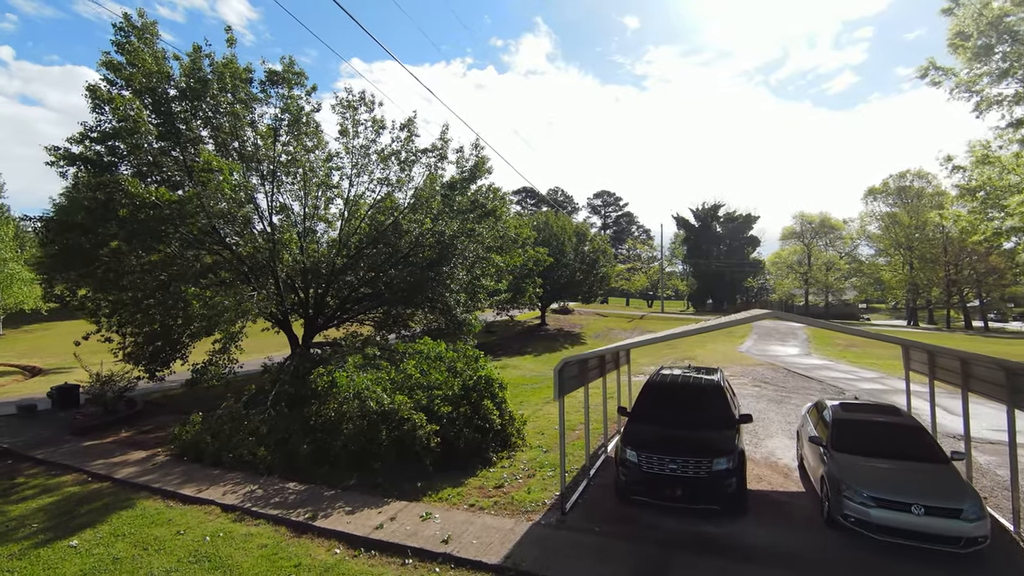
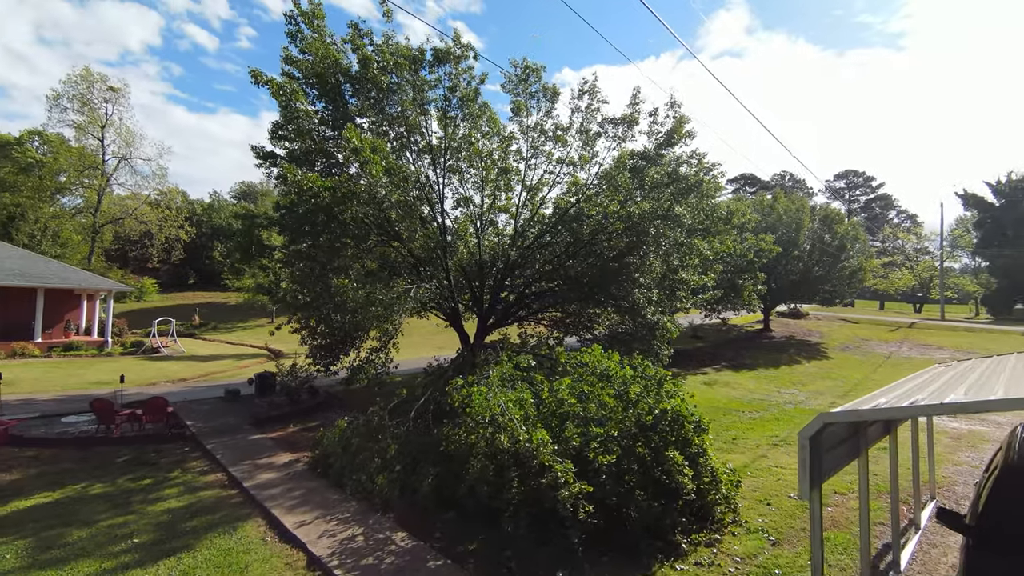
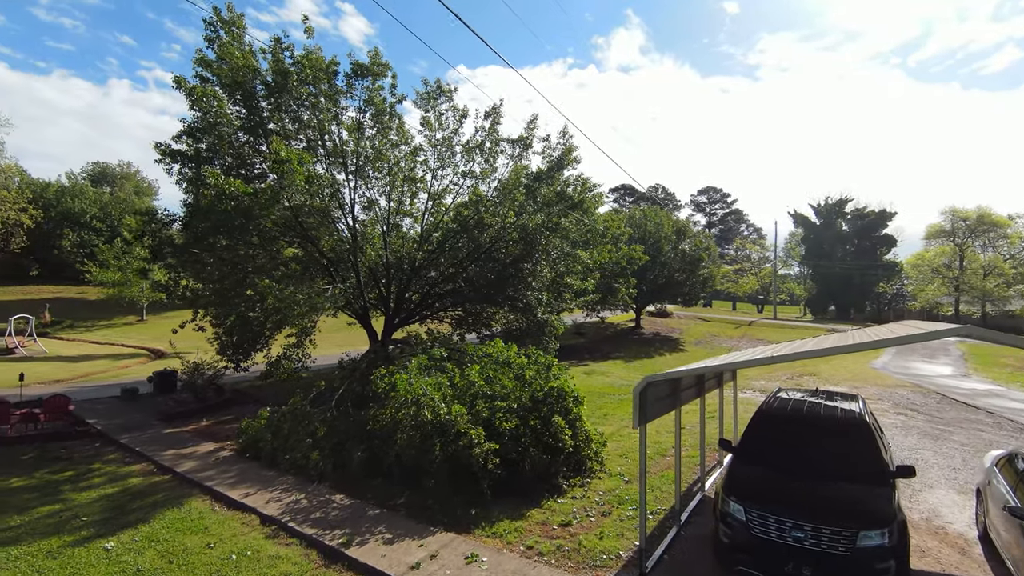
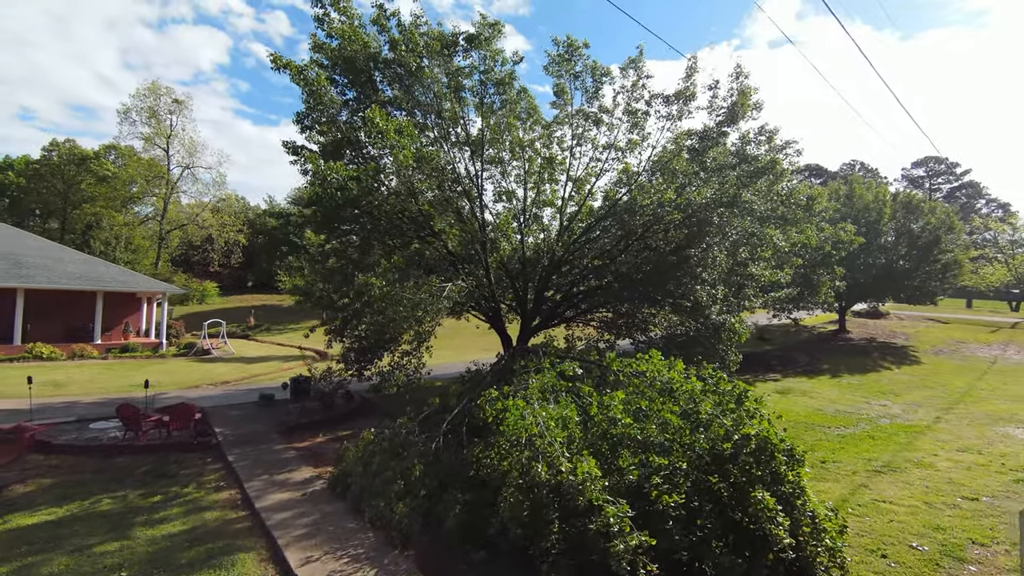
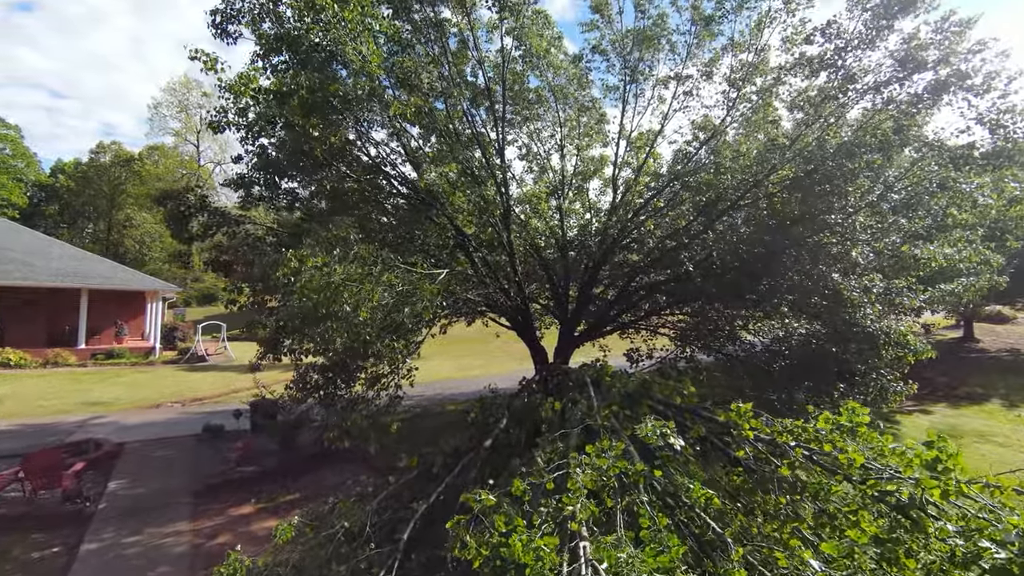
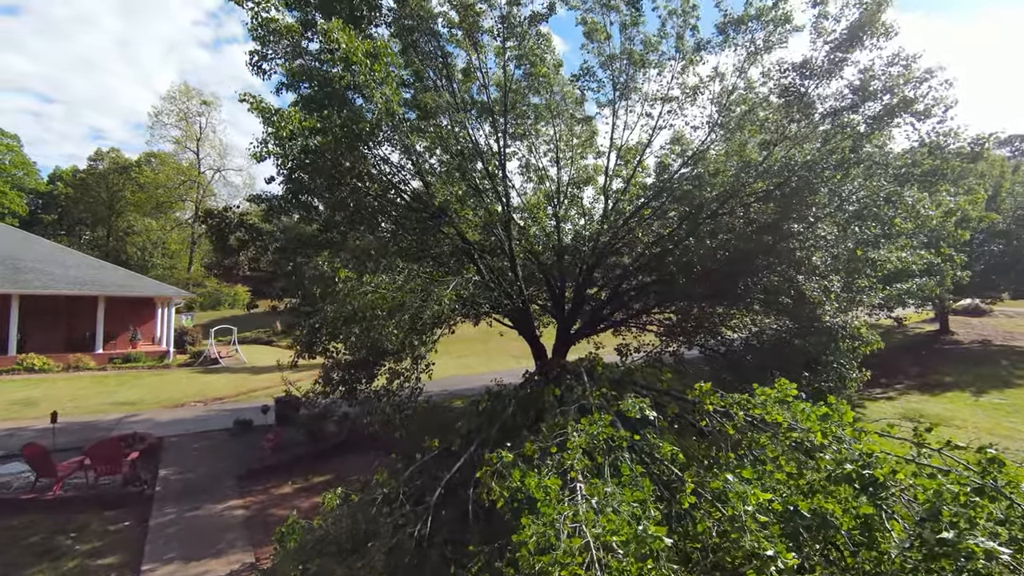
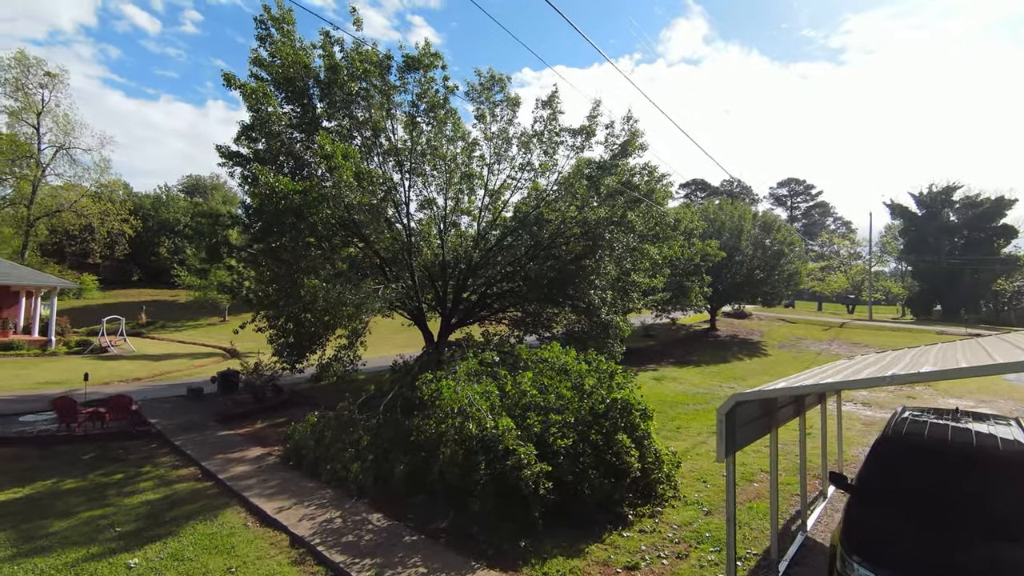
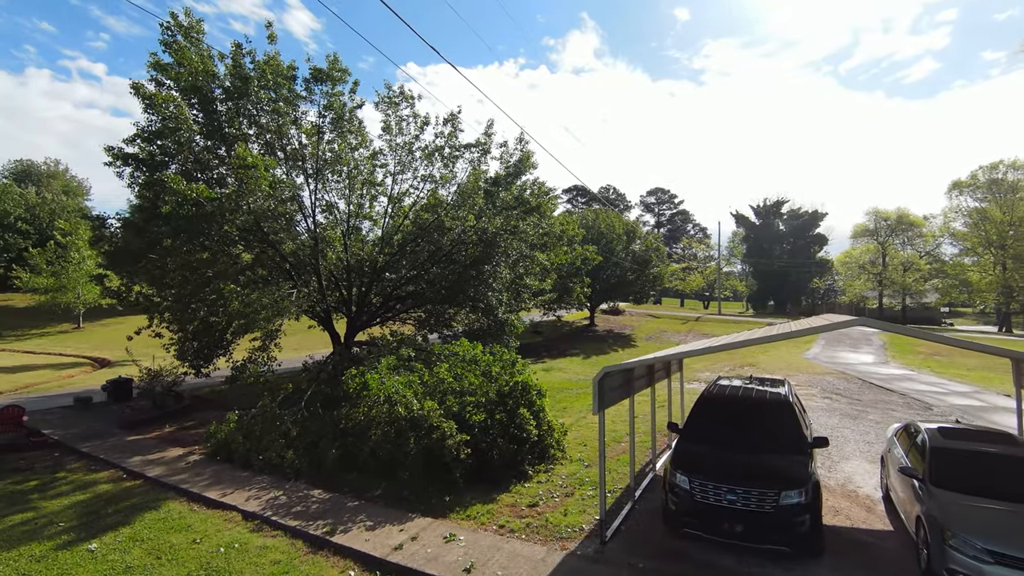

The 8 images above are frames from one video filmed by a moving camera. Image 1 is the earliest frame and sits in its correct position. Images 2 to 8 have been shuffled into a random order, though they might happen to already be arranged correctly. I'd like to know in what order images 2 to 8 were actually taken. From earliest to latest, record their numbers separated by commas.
8, 3, 7, 2, 4, 6, 5
